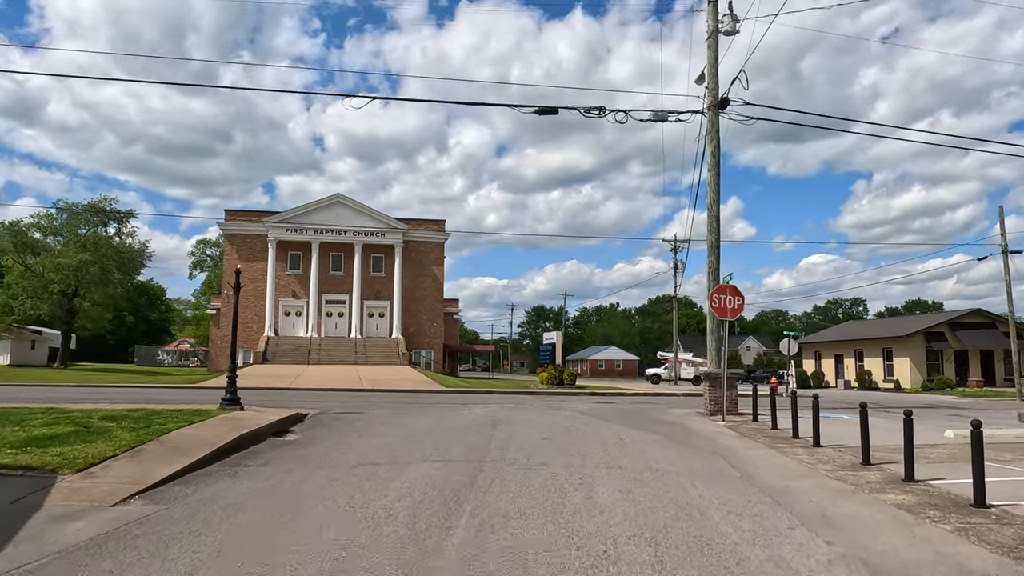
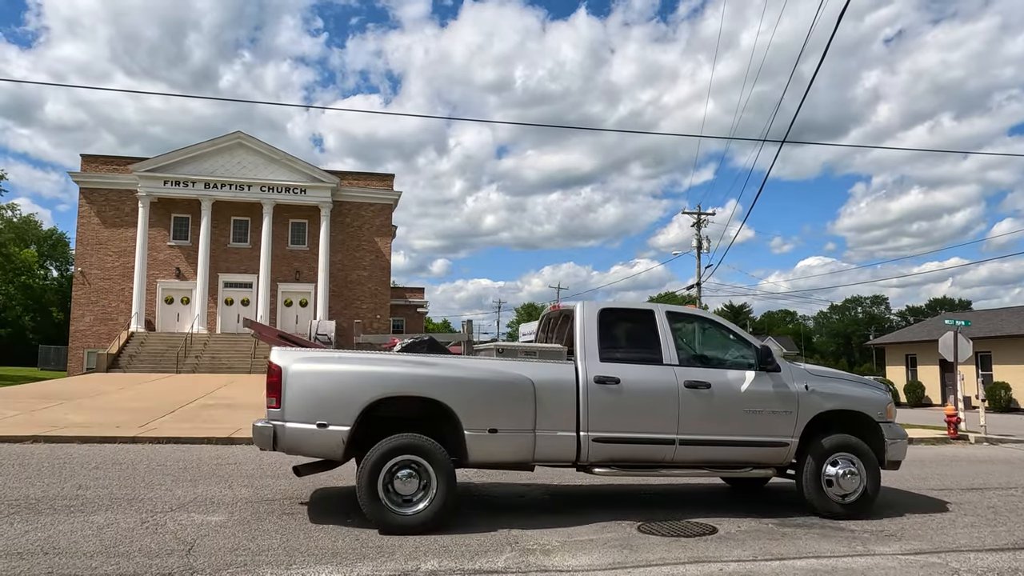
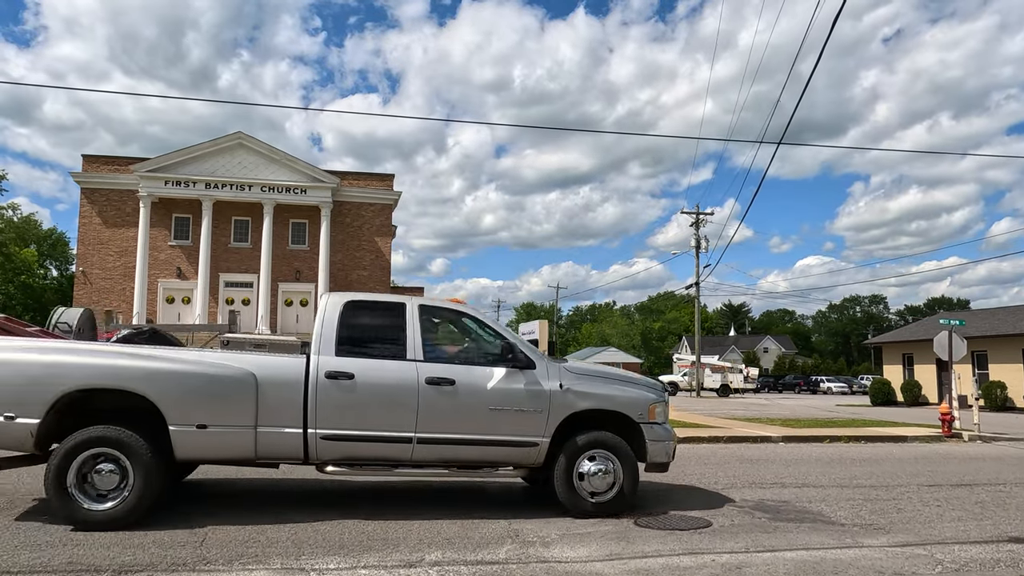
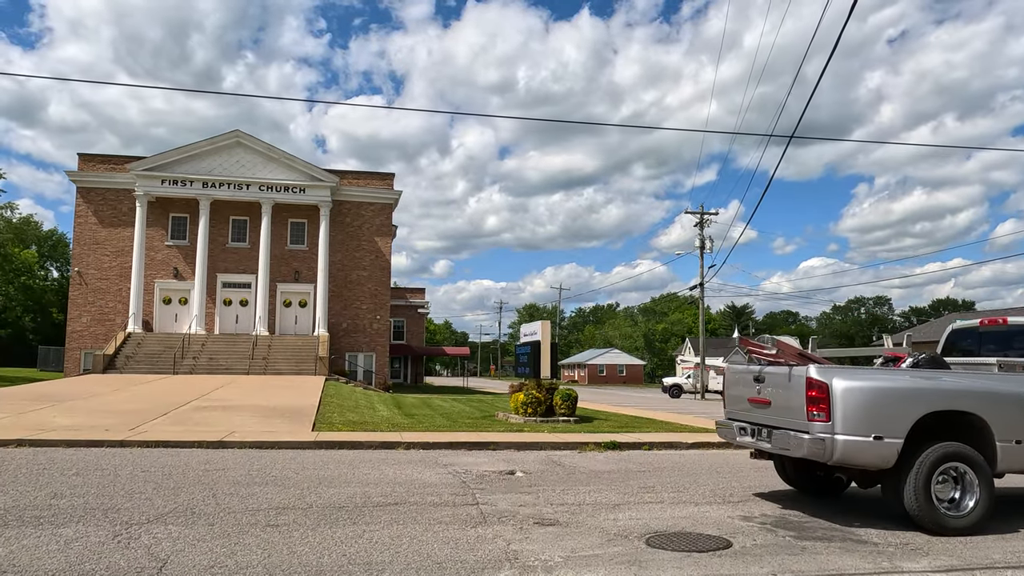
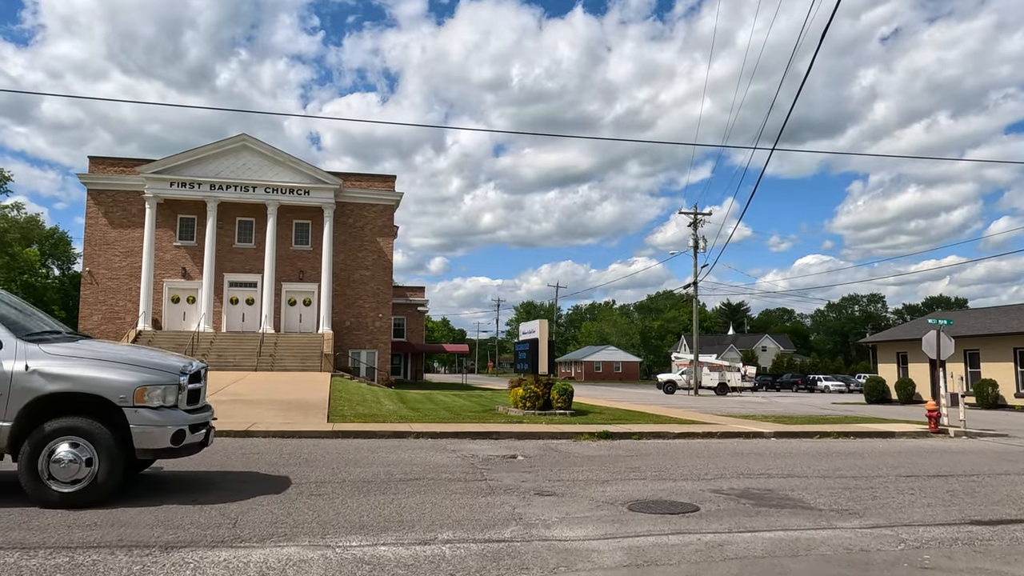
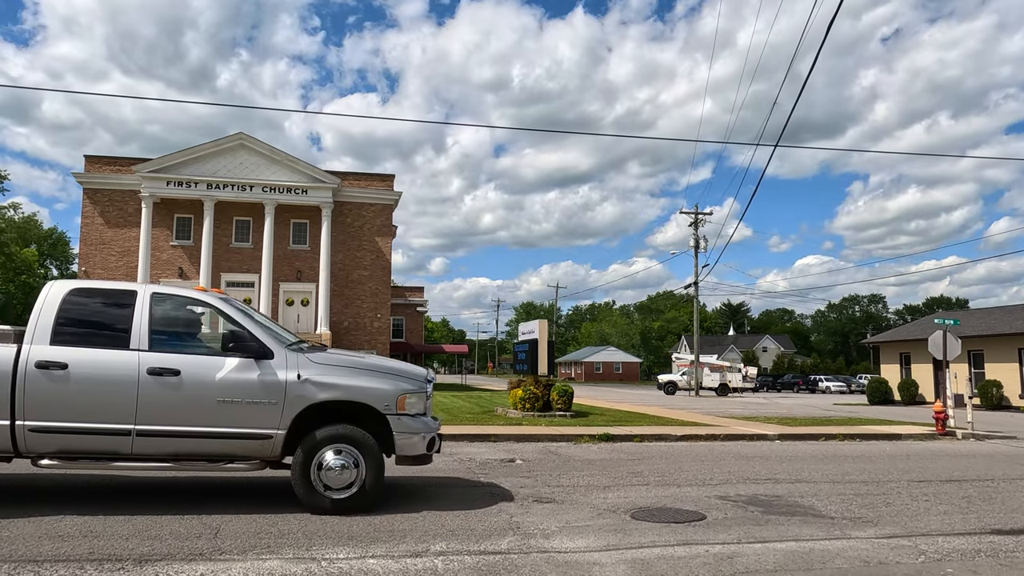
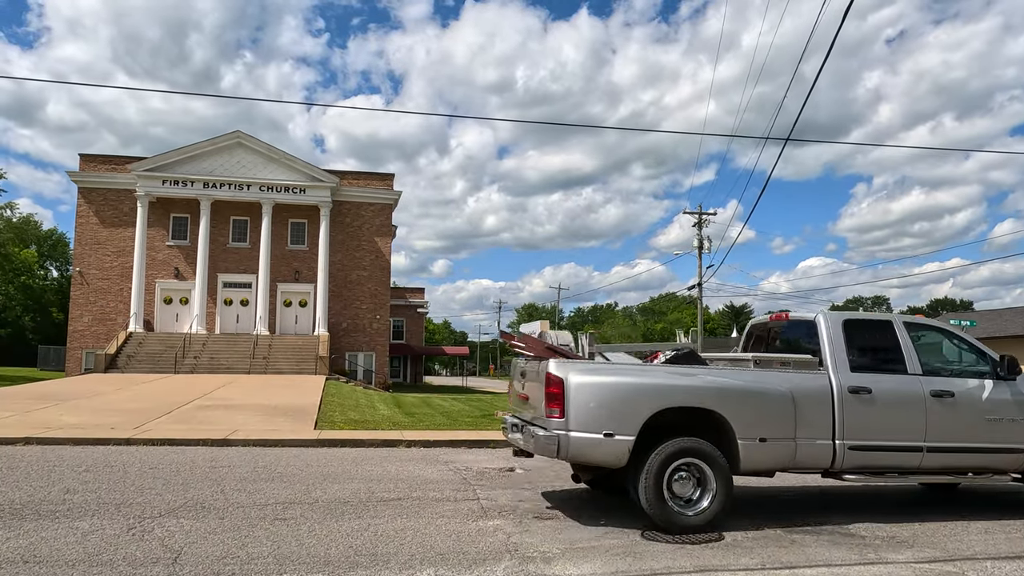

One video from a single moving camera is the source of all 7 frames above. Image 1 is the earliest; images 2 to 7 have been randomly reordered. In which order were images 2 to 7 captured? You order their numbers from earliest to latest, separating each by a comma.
5, 6, 3, 2, 7, 4
